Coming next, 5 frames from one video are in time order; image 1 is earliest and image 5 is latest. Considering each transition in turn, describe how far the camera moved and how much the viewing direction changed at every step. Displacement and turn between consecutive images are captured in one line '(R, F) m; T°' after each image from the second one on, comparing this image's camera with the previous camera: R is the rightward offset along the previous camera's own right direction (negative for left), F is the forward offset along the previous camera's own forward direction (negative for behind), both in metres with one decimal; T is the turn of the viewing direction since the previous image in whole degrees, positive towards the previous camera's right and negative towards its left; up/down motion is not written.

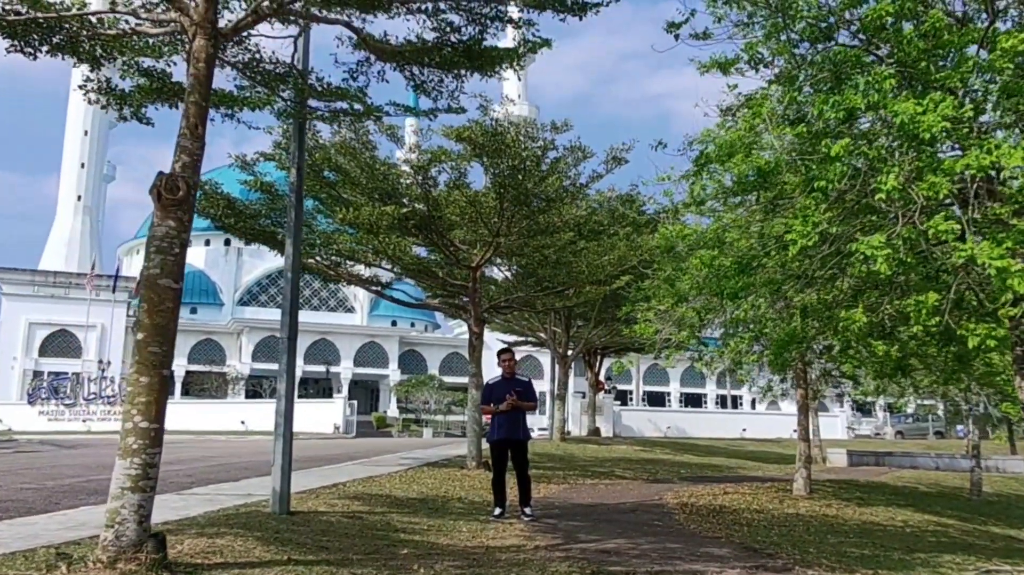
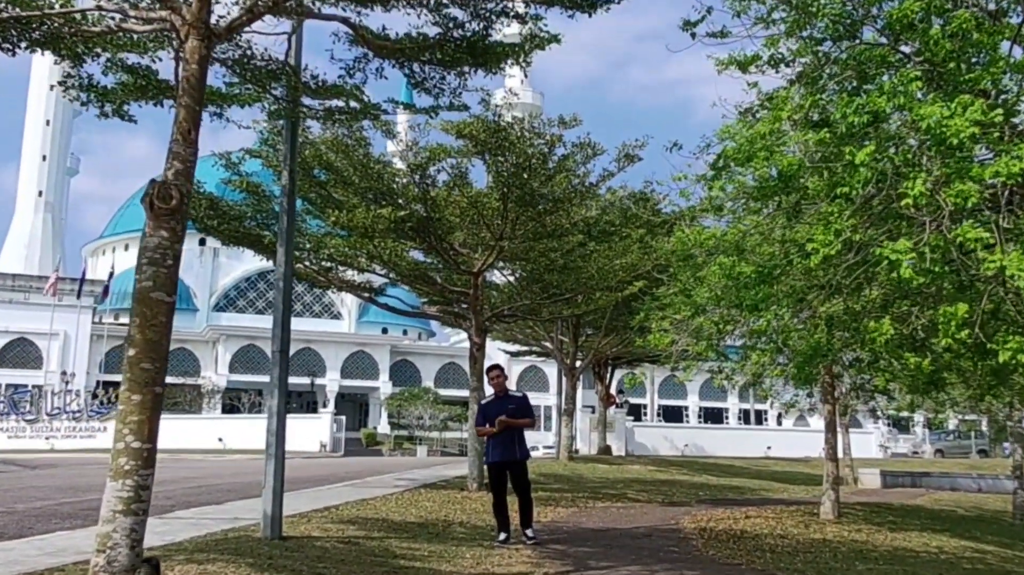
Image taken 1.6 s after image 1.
(0.0, +0.4) m; 0°
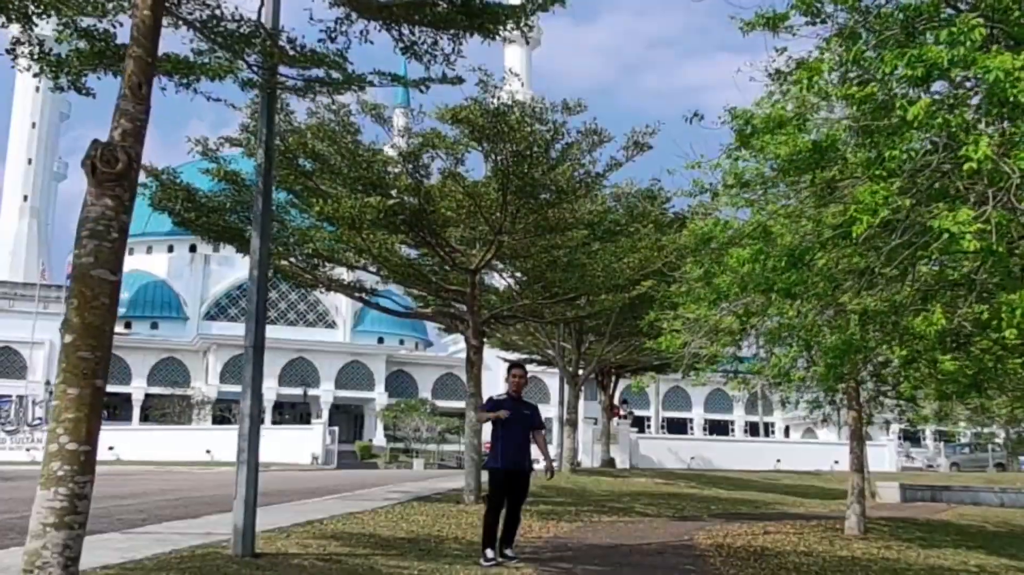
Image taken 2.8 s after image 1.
(0.0, +0.7) m; 0°
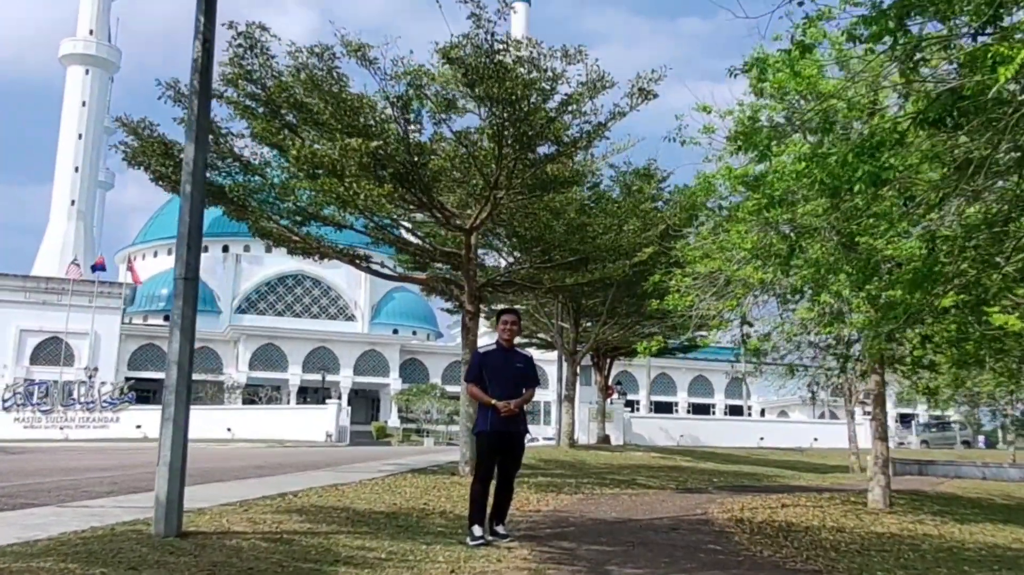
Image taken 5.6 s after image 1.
(0.0, +1.1) m; 0°
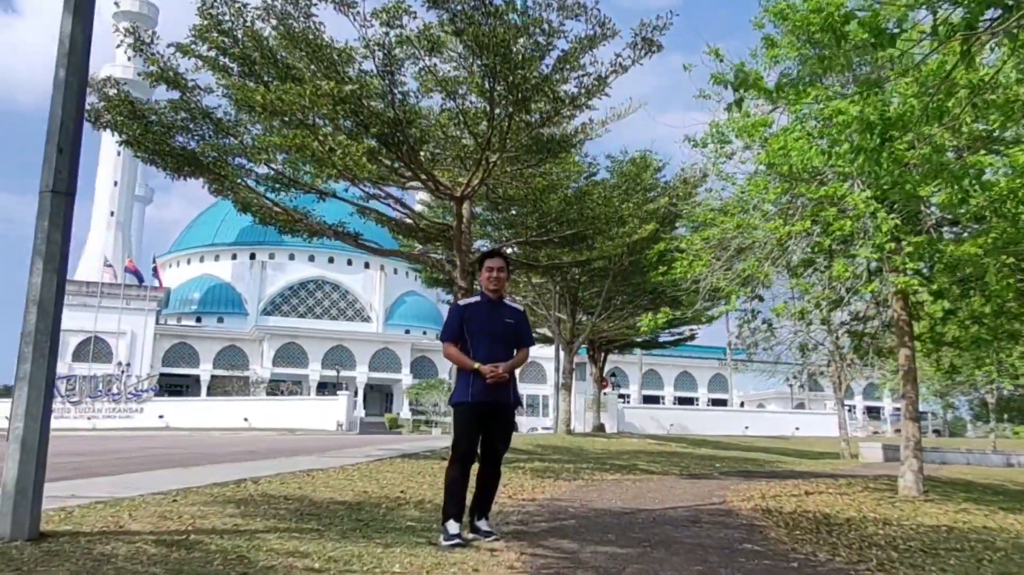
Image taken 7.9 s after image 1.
(+0.1, +1.3) m; 0°
